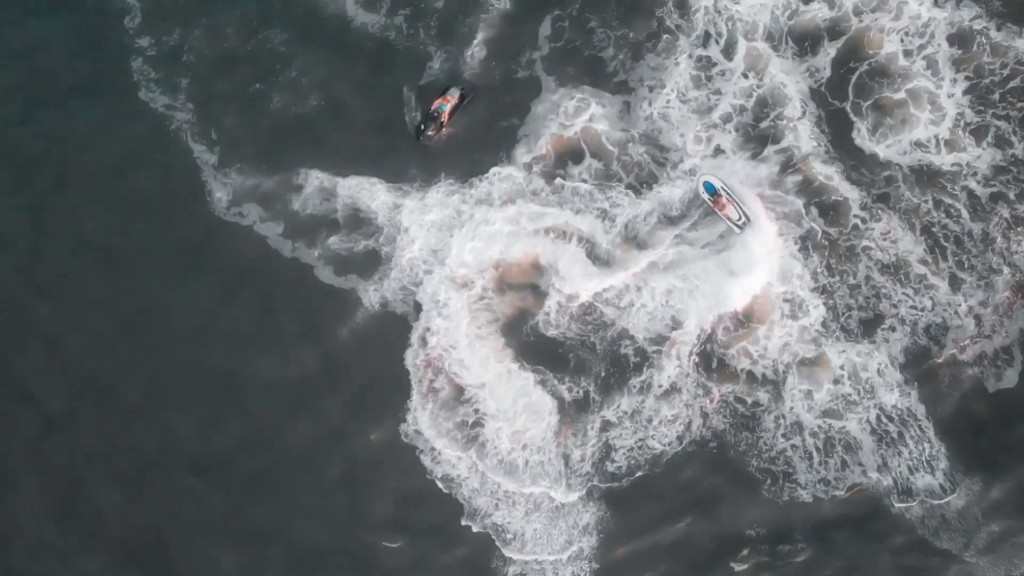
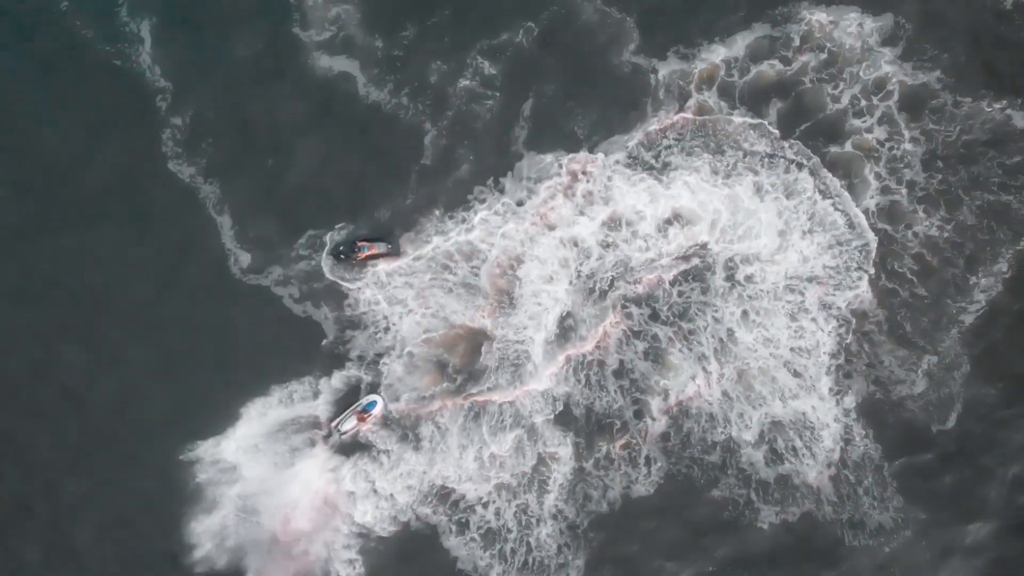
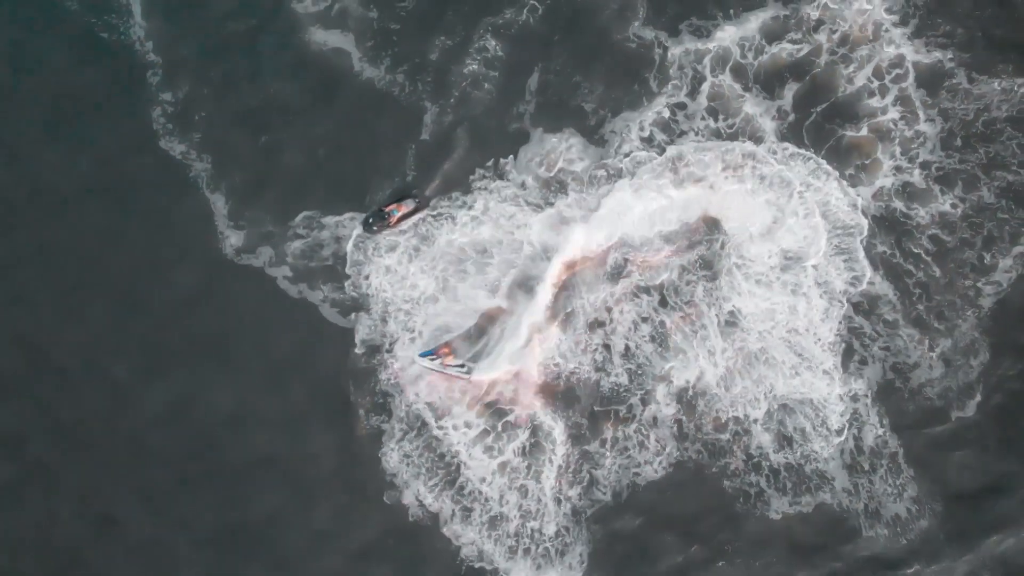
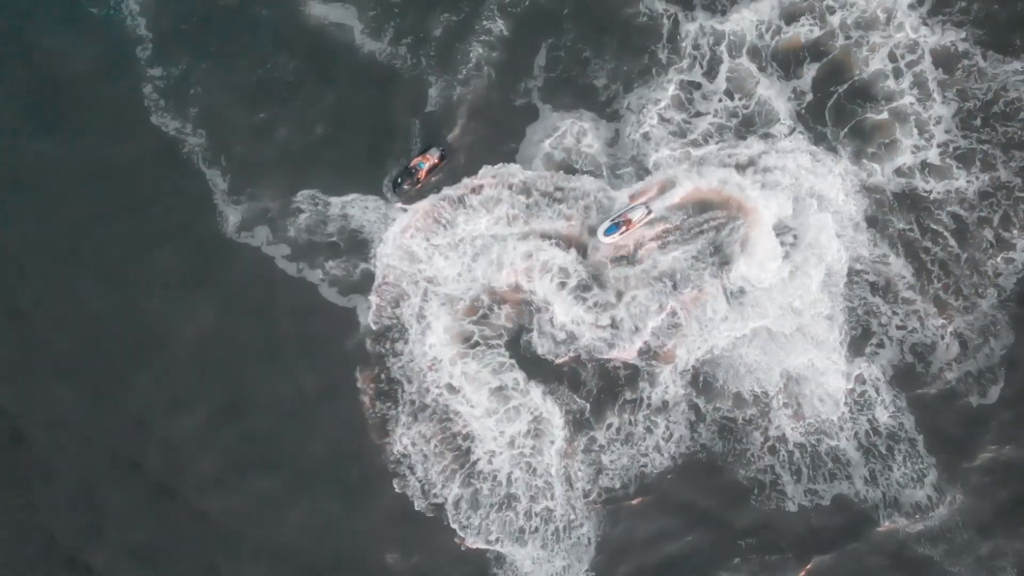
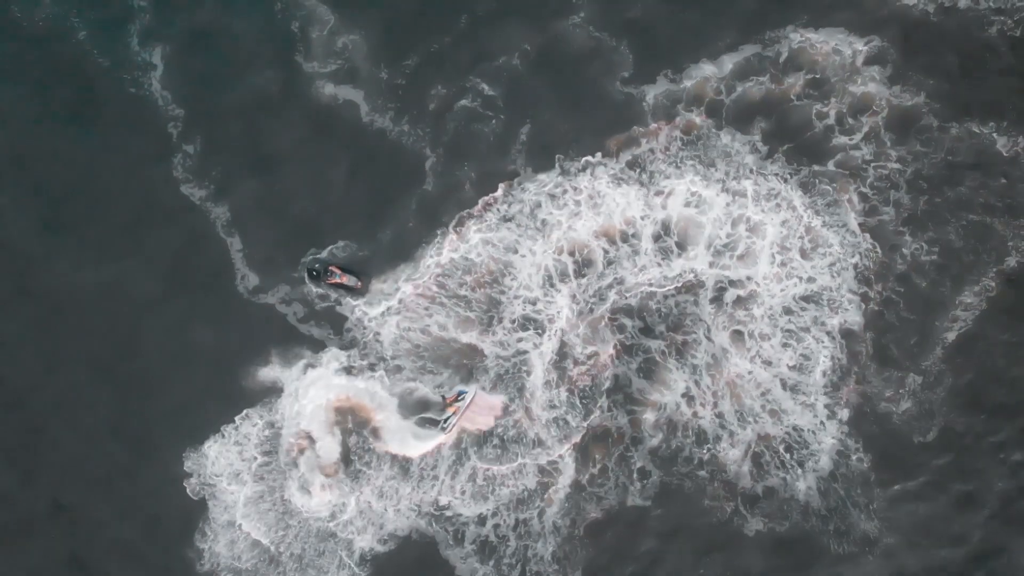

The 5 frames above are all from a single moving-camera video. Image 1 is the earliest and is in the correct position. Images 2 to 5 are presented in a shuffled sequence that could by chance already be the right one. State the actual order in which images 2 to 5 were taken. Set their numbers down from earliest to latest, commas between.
4, 3, 2, 5
